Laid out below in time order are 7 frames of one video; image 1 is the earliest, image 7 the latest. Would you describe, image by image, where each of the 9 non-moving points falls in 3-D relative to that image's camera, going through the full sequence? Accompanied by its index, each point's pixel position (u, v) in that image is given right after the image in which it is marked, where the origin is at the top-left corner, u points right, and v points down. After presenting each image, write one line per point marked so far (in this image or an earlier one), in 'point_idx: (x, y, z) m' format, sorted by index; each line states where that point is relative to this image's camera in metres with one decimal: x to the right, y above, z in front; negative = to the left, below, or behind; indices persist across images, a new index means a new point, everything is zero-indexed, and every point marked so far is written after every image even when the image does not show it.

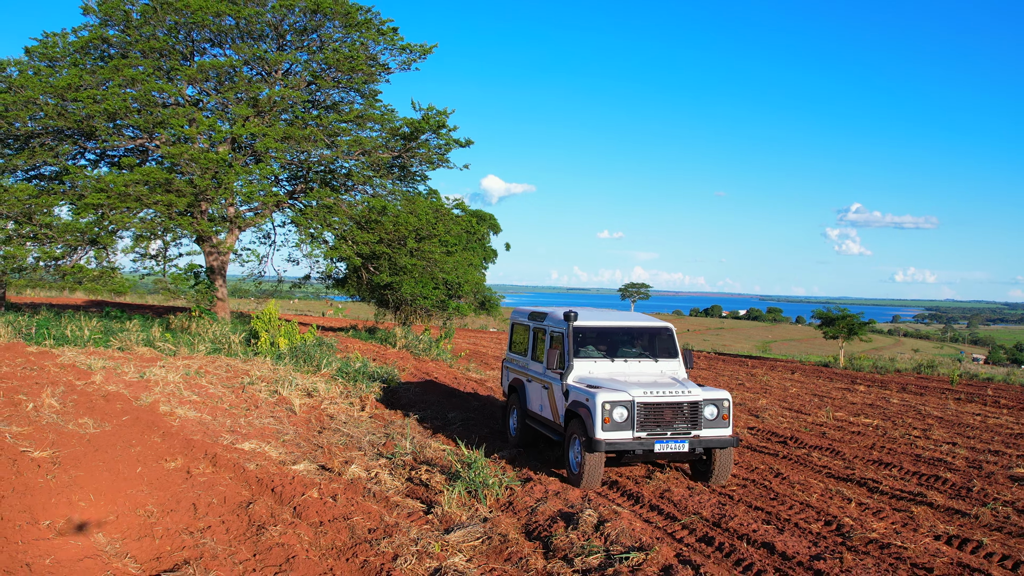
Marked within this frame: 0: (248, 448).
0: (-3.0, -1.8, +6.5) m
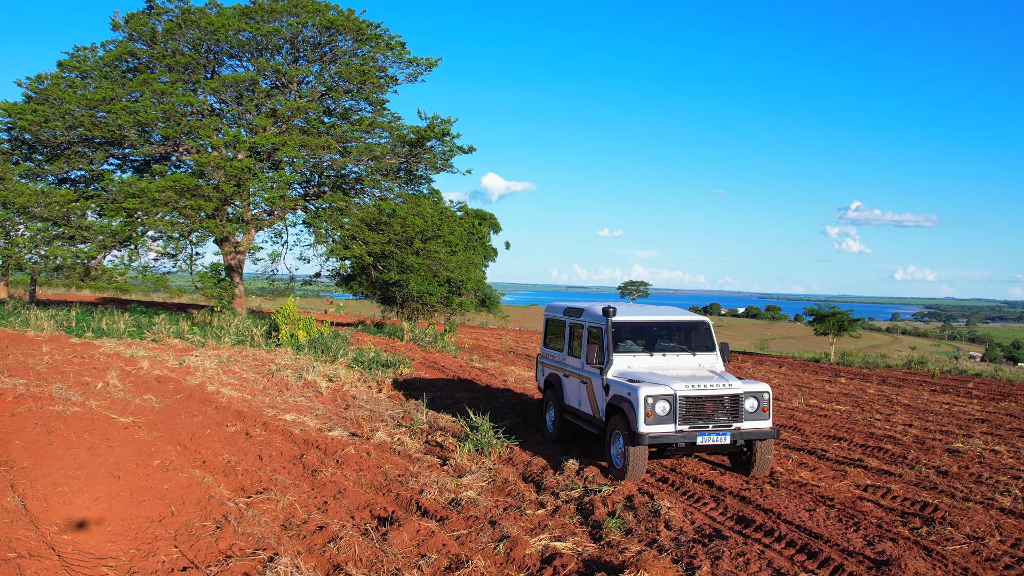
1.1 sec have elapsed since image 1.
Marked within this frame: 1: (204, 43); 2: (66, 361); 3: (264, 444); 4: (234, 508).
0: (-3.0, -1.7, +7.7) m
1: (-9.2, +7.4, +17.8) m
2: (-7.4, -1.3, +10.0) m
3: (-2.7, -1.7, +6.2) m
4: (-2.2, -1.7, +4.5) m
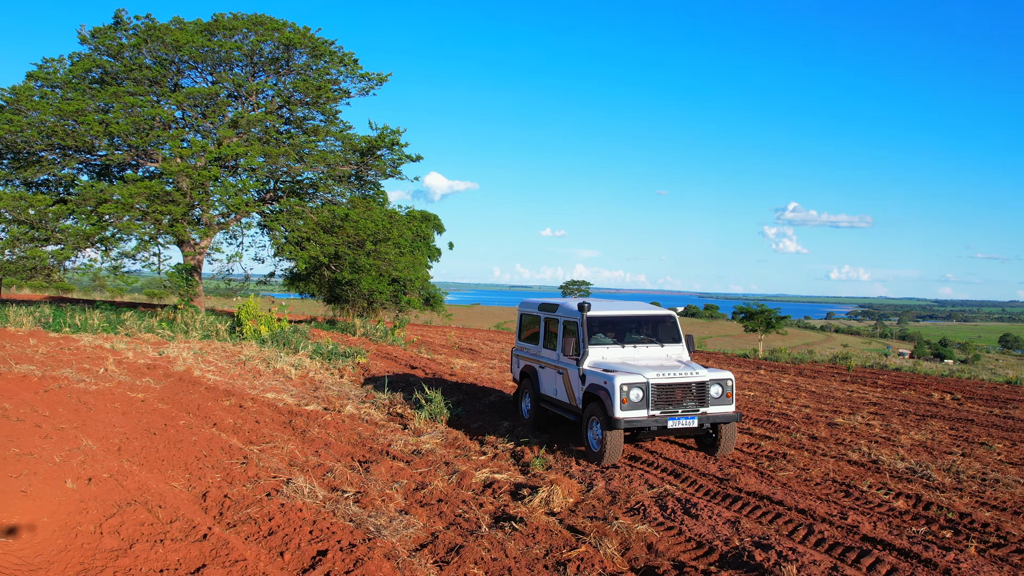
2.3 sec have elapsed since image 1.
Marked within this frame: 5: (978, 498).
0: (-3.8, -1.7, +9.0) m
1: (-11.0, +7.5, +18.5) m
2: (-8.5, -1.3, +10.9) m
3: (-3.4, -1.7, +7.6) m
4: (-2.7, -1.7, +5.9) m
5: (+5.4, -2.4, +6.5) m
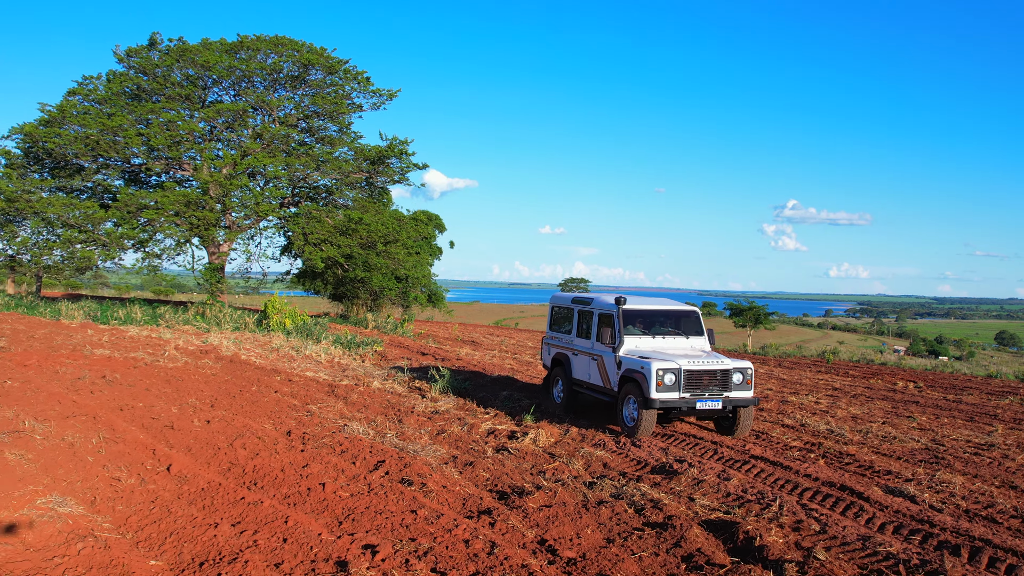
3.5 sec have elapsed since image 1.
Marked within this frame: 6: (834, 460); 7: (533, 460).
0: (-3.9, -1.6, +10.9) m
1: (-11.1, +7.6, +20.3) m
2: (-8.5, -1.2, +12.8) m
3: (-3.4, -1.6, +9.5) m
4: (-2.8, -1.6, +7.8) m
5: (+5.3, -2.3, +8.4) m
6: (+3.8, -2.0, +6.7) m
7: (+0.2, -1.9, +6.2) m
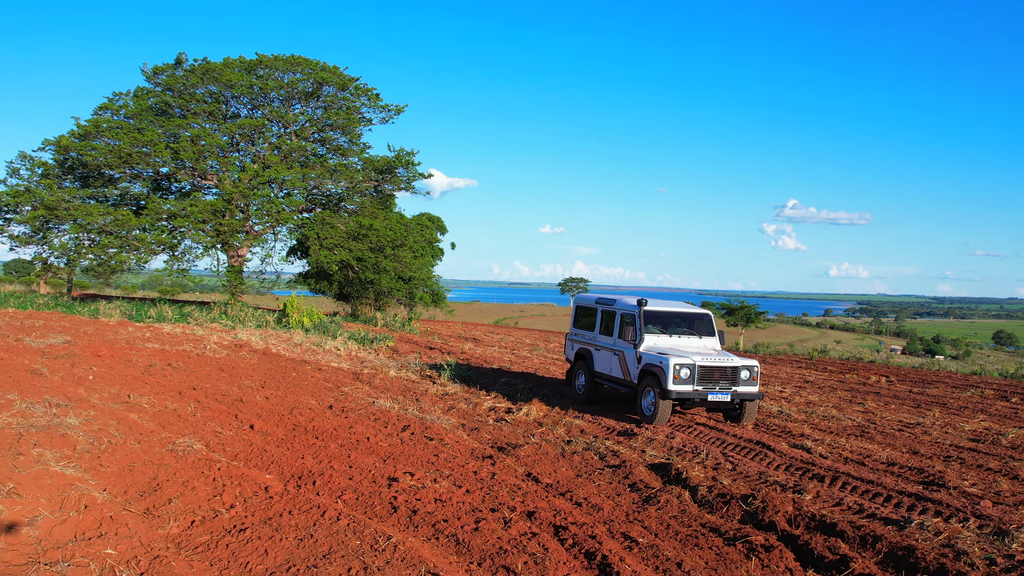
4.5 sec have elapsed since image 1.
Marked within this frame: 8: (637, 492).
0: (-3.9, -1.7, +12.5) m
1: (-11.1, +7.6, +22.0) m
2: (-8.6, -1.2, +14.4) m
3: (-3.5, -1.6, +11.1) m
4: (-2.8, -1.7, +9.4) m
5: (+5.3, -2.4, +10.1) m
6: (+3.7, -2.1, +8.3) m
7: (+0.2, -1.9, +7.8) m
8: (+1.2, -1.9, +5.4) m
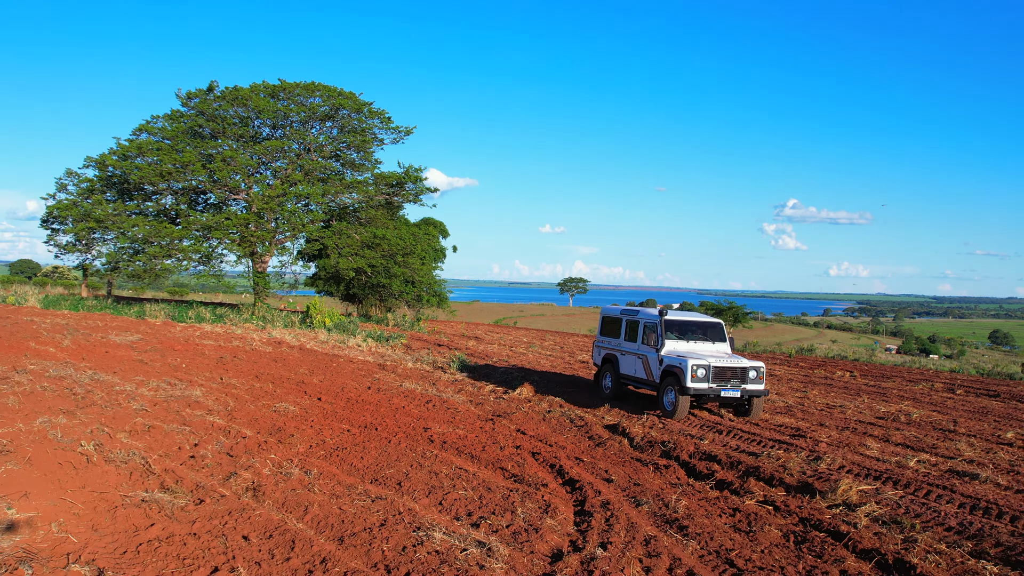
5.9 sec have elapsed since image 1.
0: (-4.0, -1.8, +15.0) m
1: (-11.2, +7.4, +24.4) m
2: (-8.7, -1.4, +16.9) m
3: (-3.6, -1.8, +13.6) m
4: (-2.9, -1.8, +11.9) m
5: (+5.2, -2.5, +12.5) m
6: (+3.6, -2.2, +10.8) m
7: (+0.1, -2.1, +10.3) m
8: (+1.1, -2.1, +7.9) m
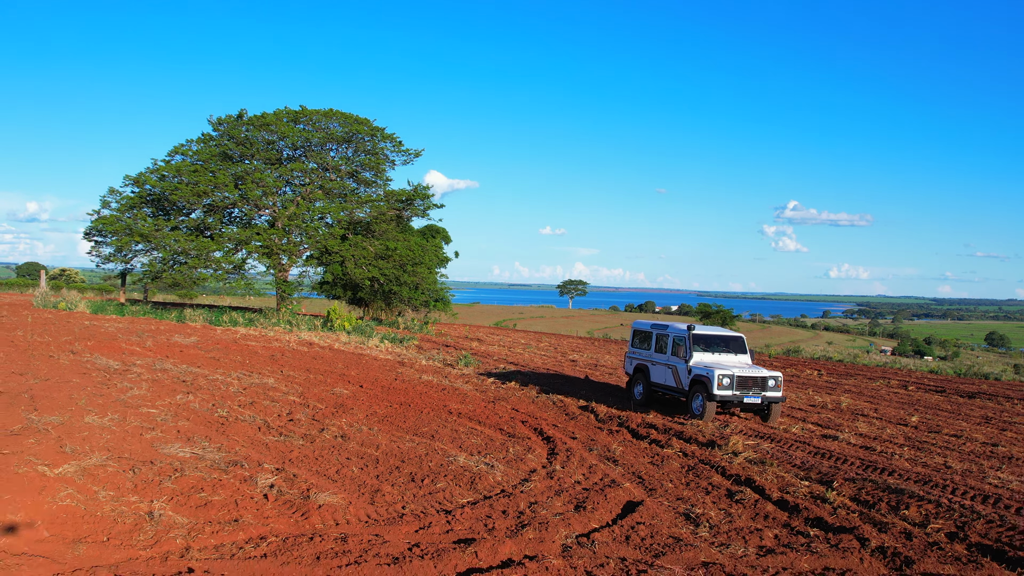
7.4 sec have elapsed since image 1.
0: (-4.1, -2.1, +17.7) m
1: (-11.3, +7.1, +27.2) m
2: (-8.7, -1.7, +19.6) m
3: (-3.6, -2.1, +16.3) m
4: (-3.0, -2.1, +14.7) m
5: (+5.1, -2.8, +15.3) m
6: (+3.6, -2.5, +13.5) m
7: (0.0, -2.3, +13.0) m
8: (+1.0, -2.4, +10.6) m
